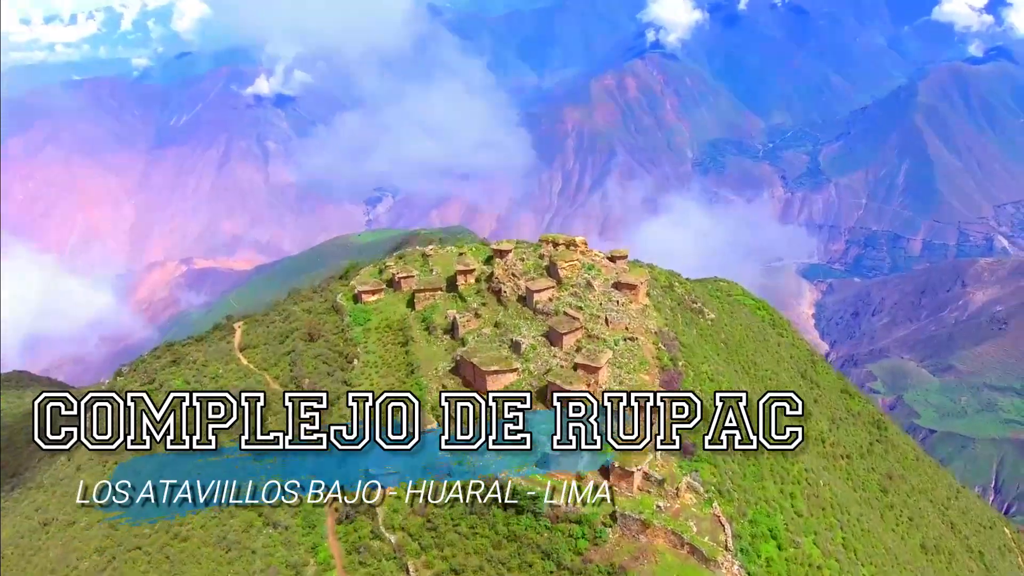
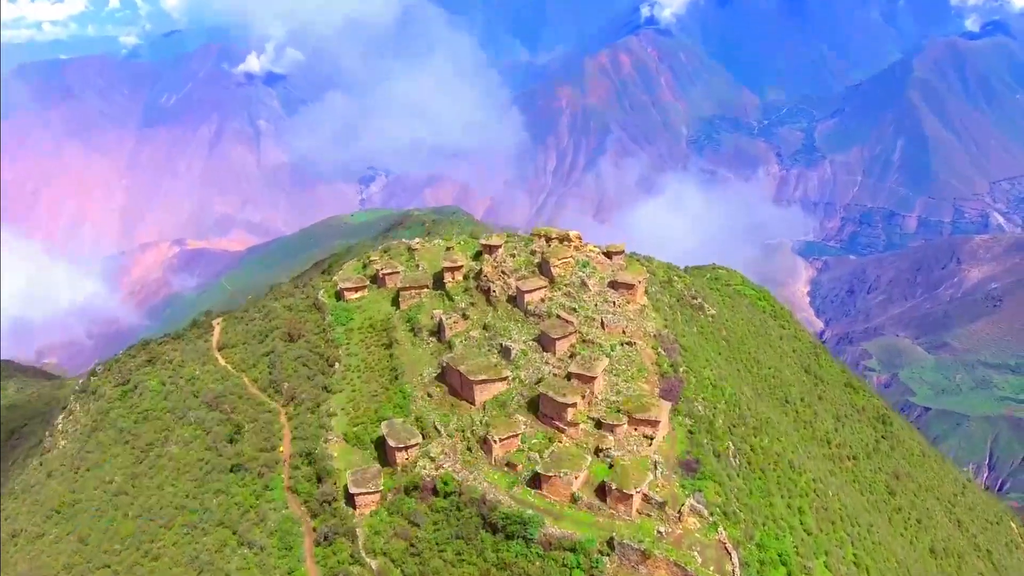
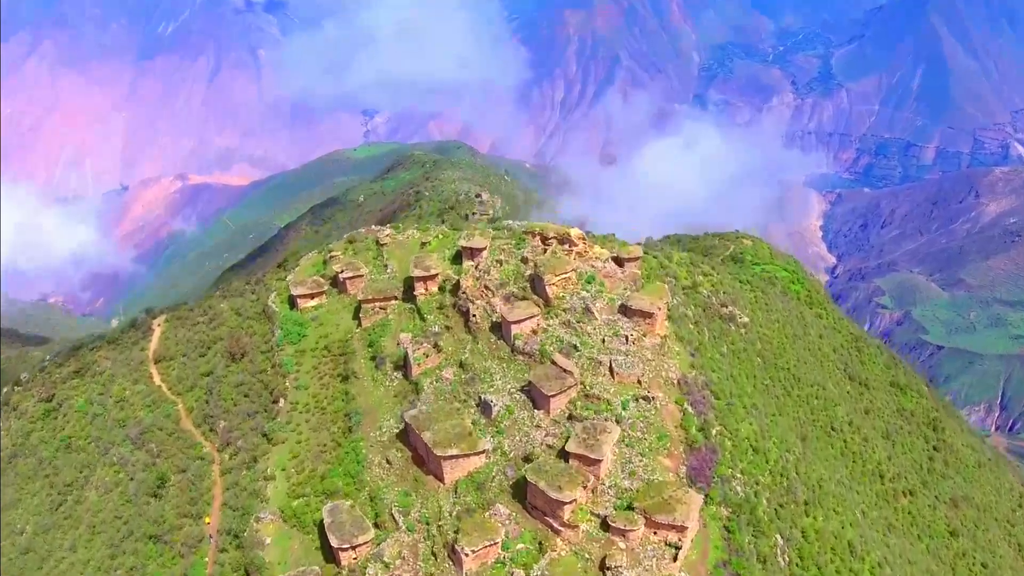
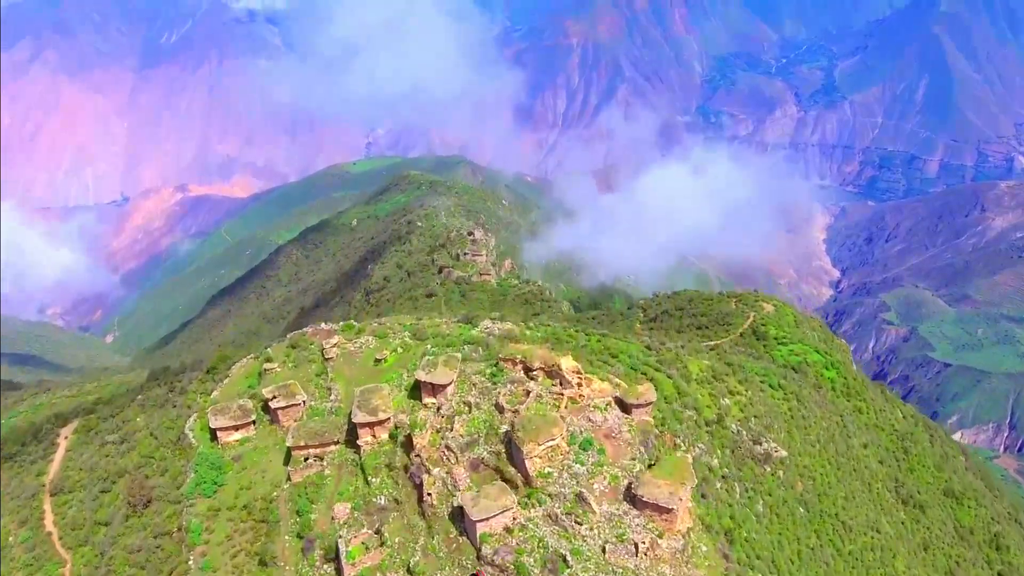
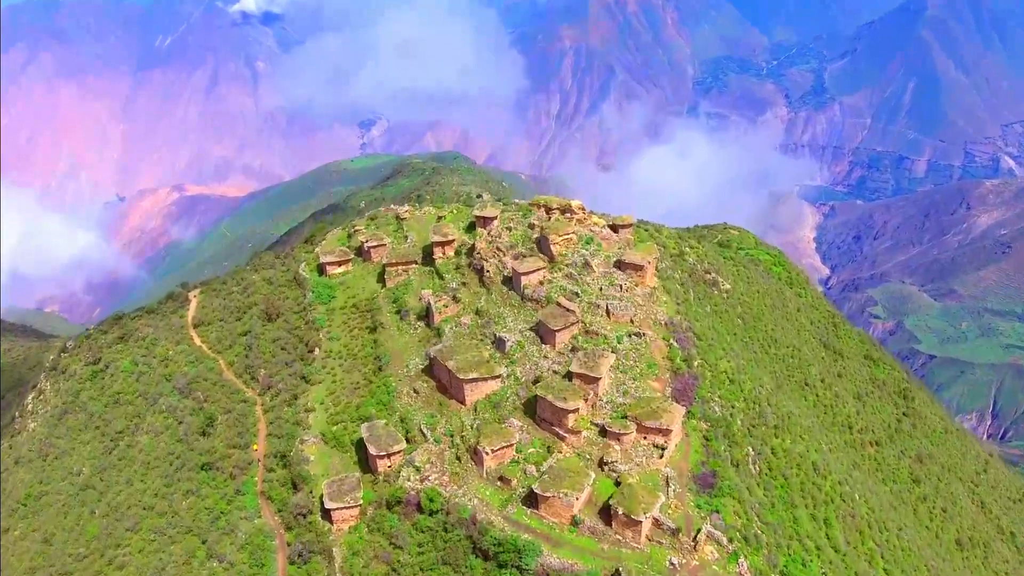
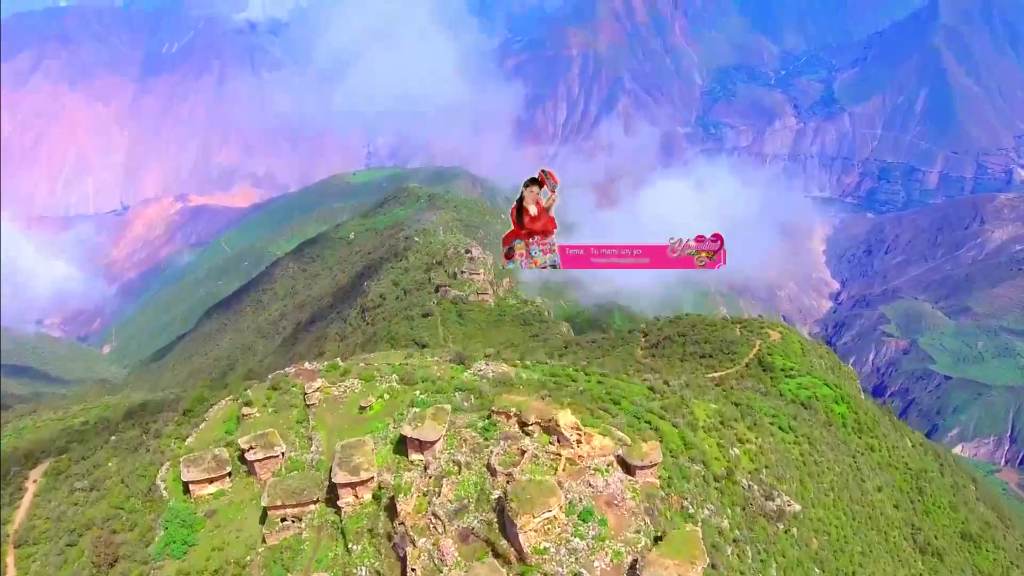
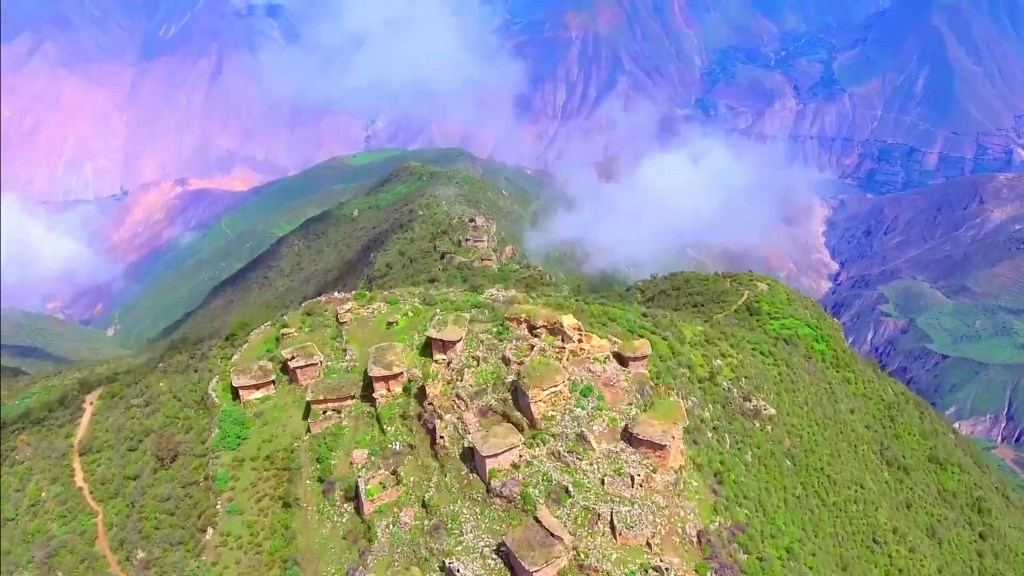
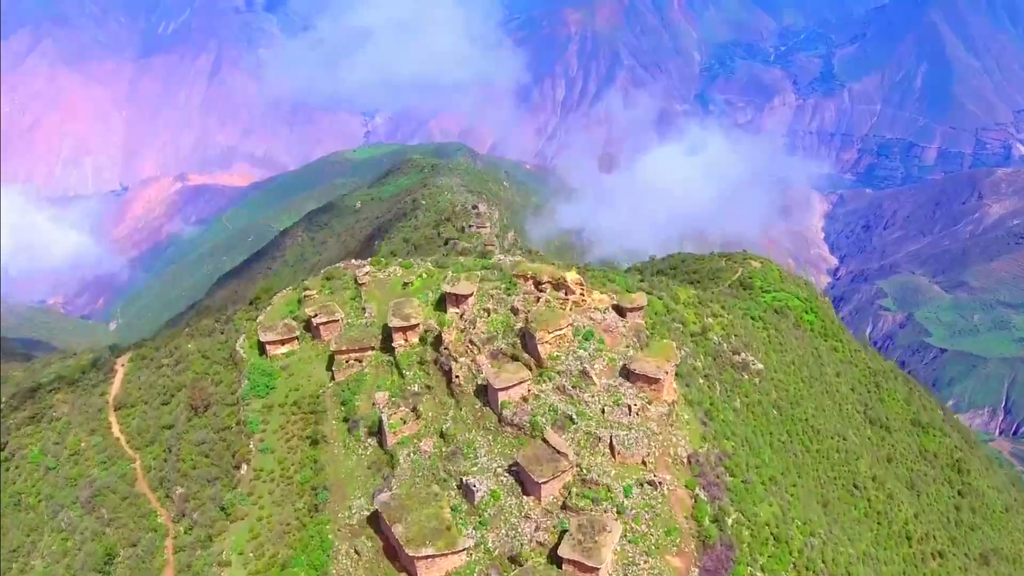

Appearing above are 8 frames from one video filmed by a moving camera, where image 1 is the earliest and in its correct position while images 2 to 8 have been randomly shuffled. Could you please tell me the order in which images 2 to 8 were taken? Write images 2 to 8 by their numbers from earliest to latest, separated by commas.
2, 5, 3, 8, 7, 4, 6
